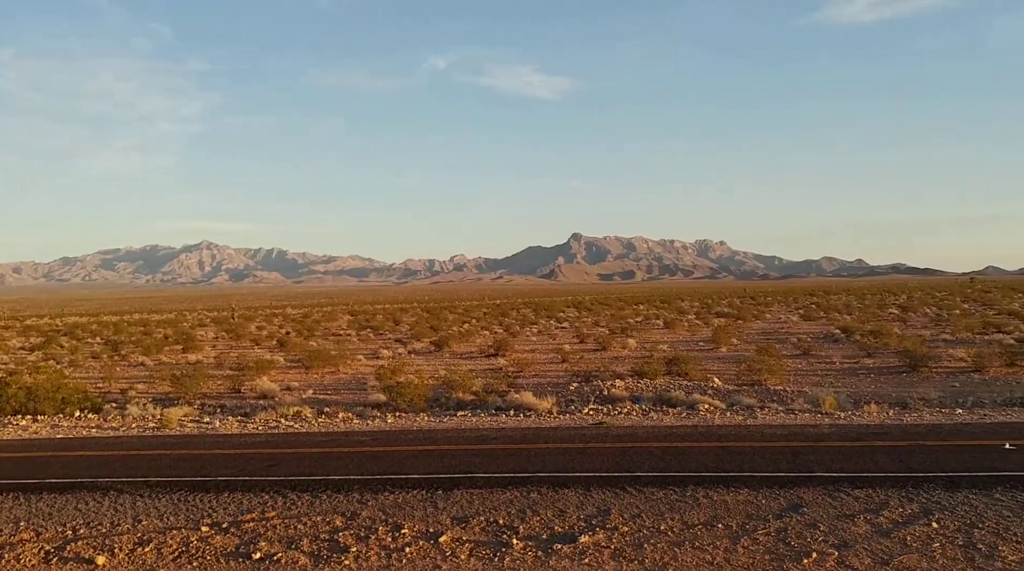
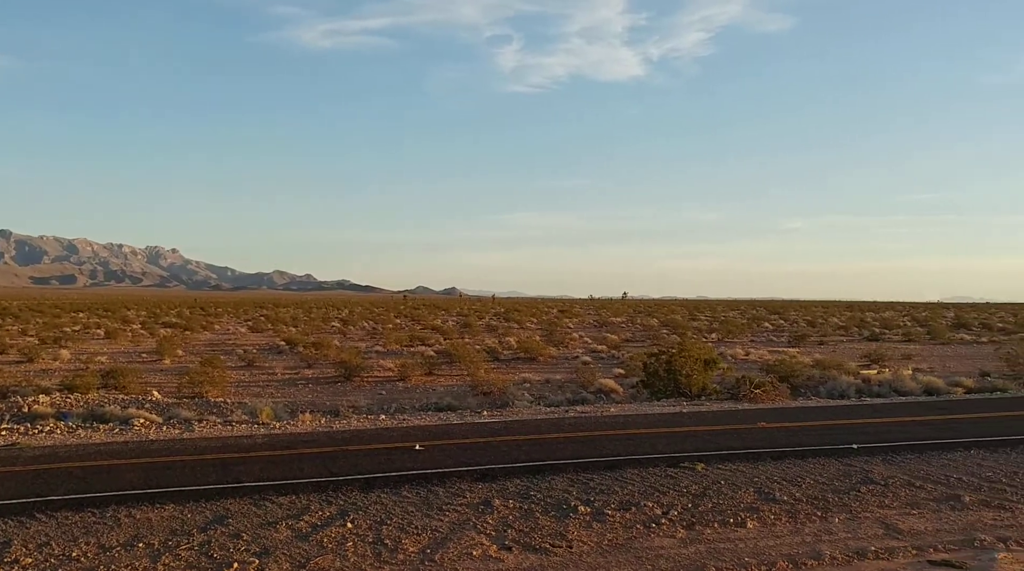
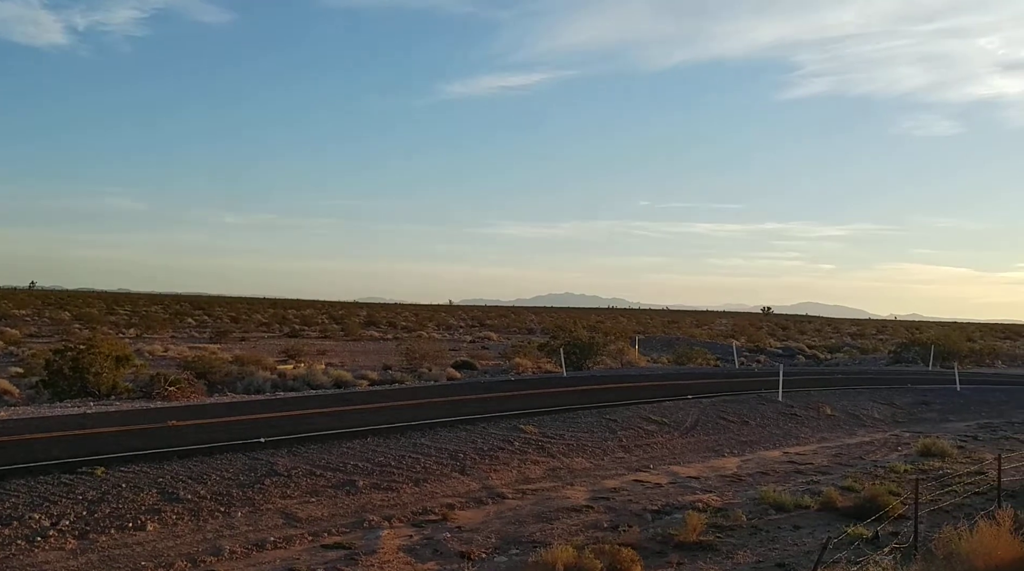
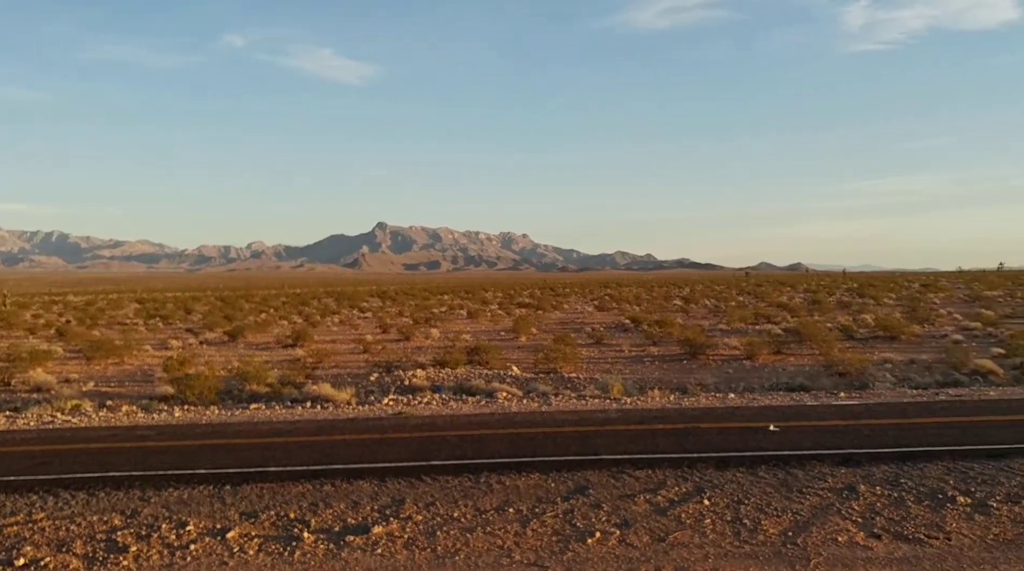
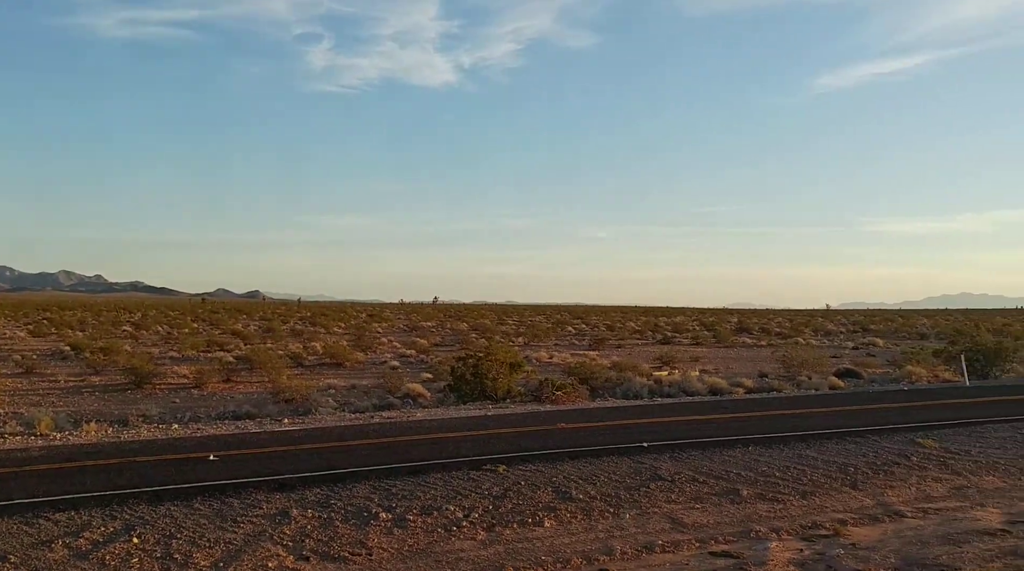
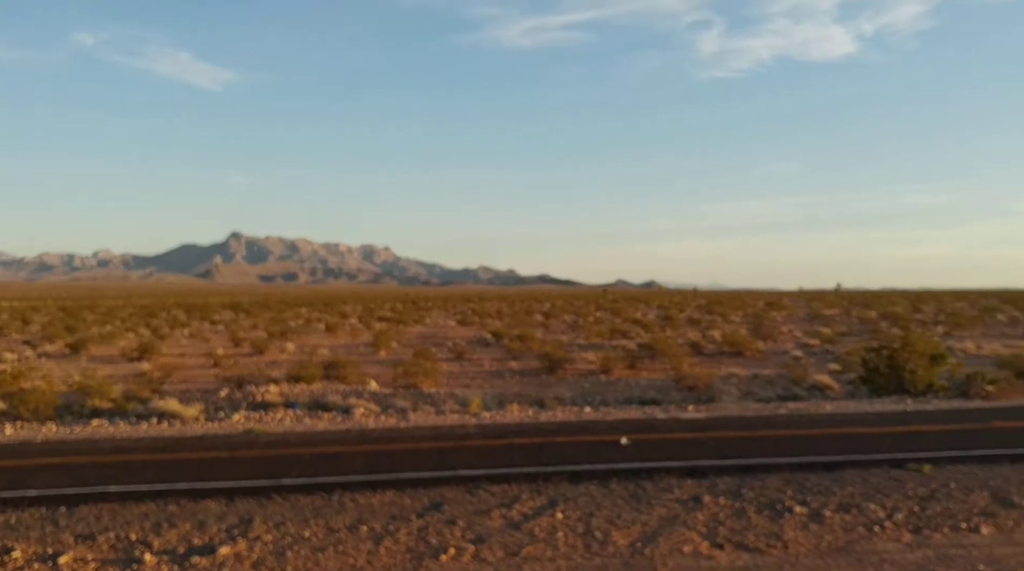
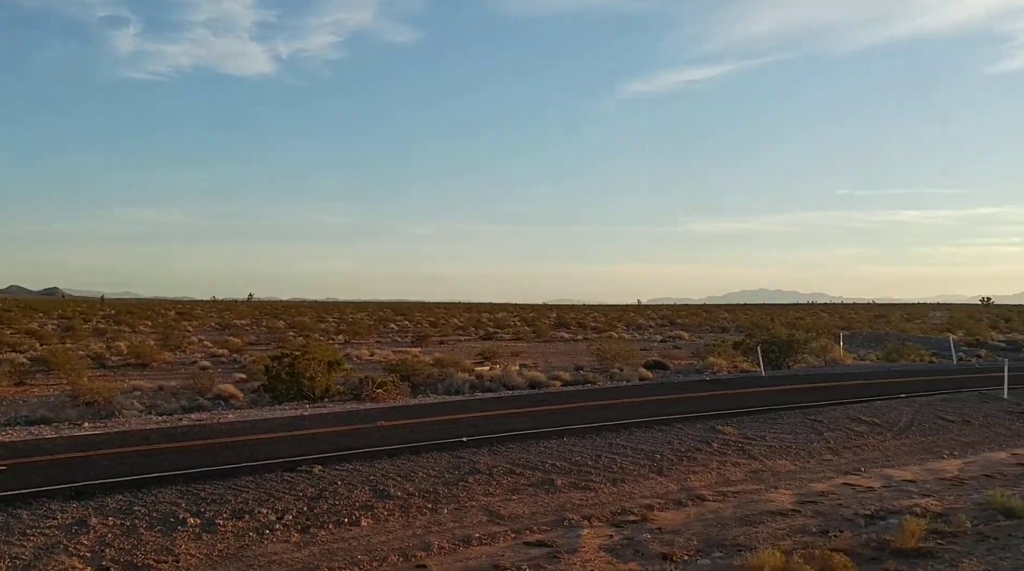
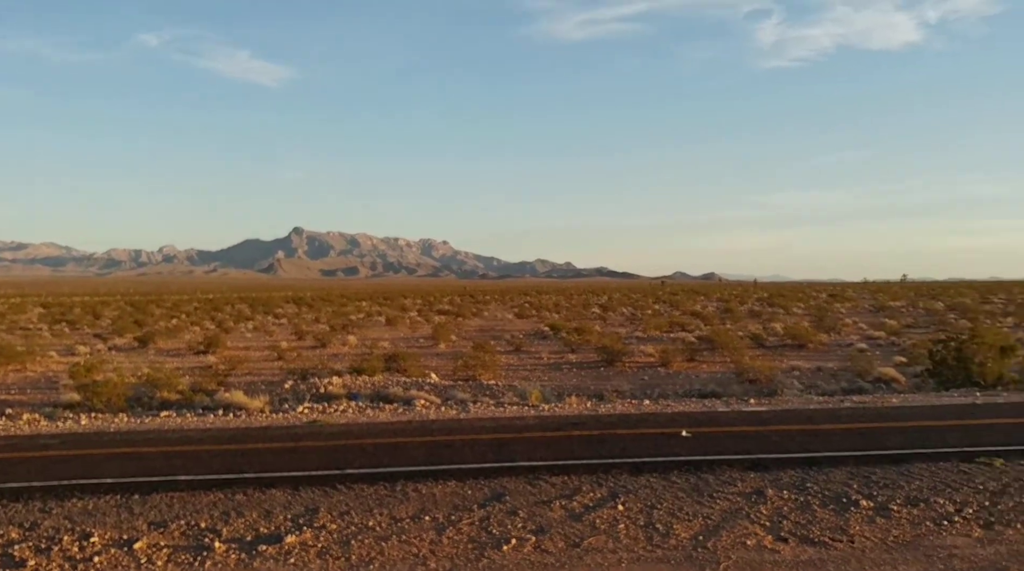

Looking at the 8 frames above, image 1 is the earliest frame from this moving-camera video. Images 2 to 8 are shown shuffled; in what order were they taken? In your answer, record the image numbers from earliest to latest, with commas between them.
4, 8, 6, 2, 5, 7, 3
